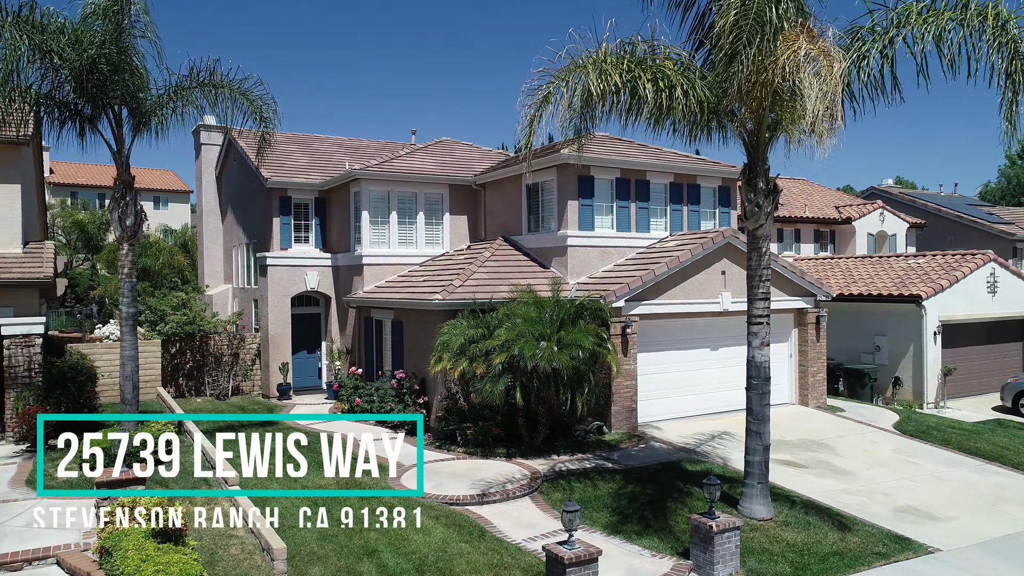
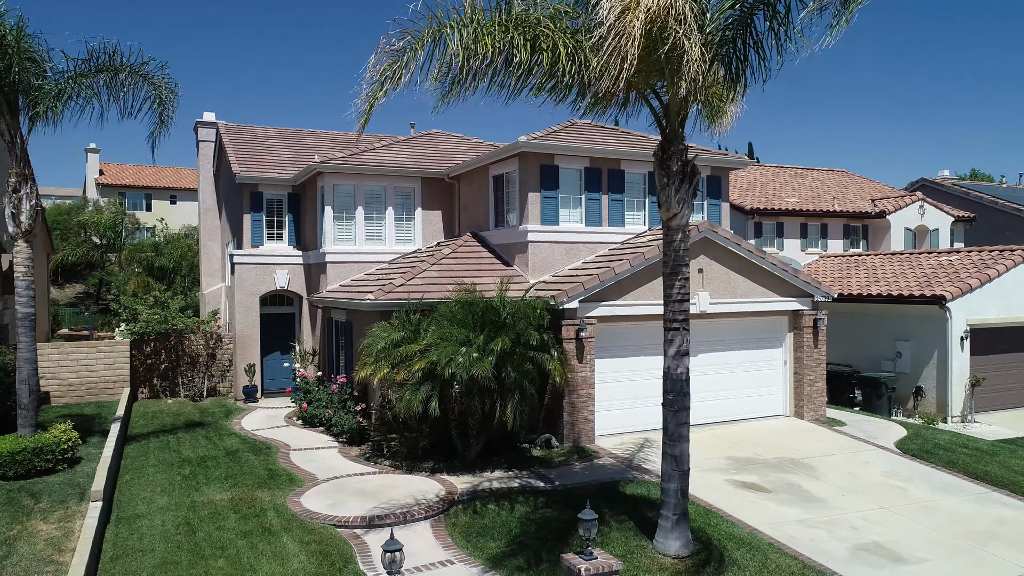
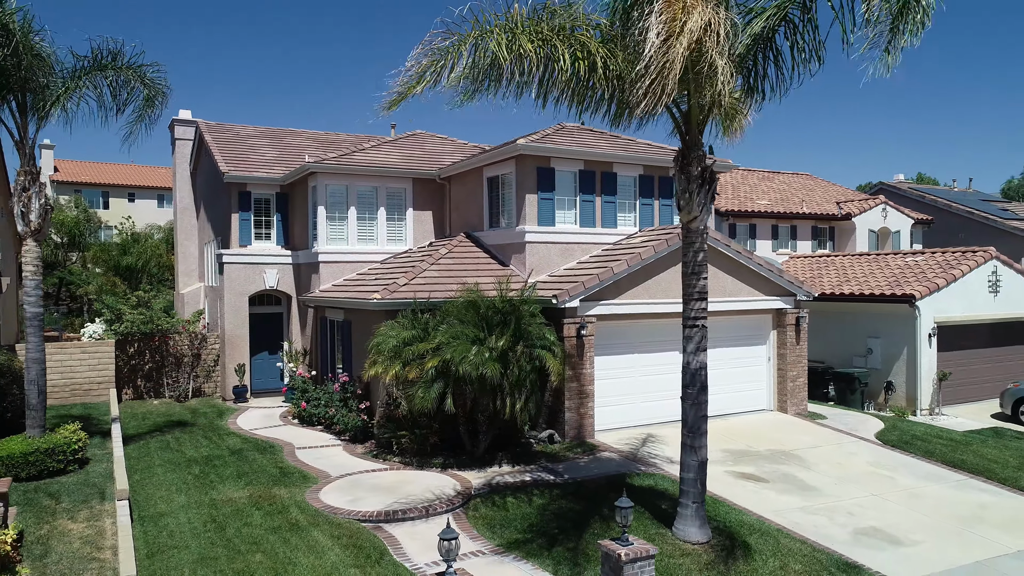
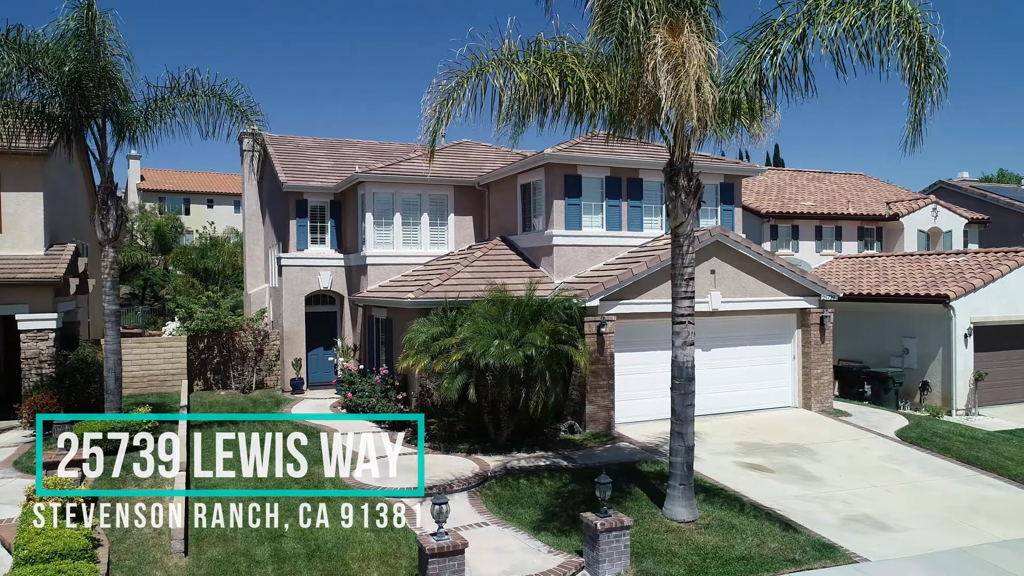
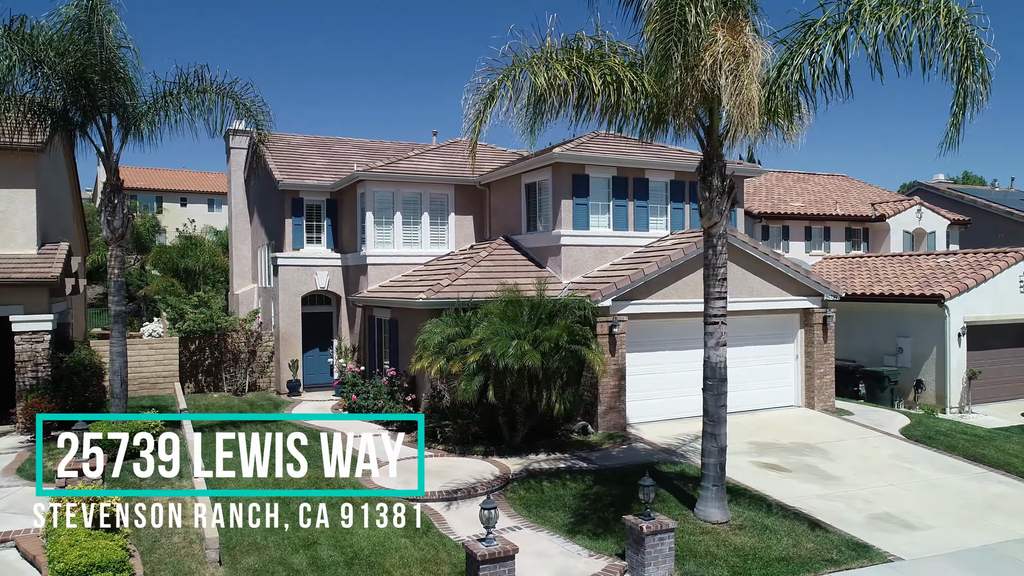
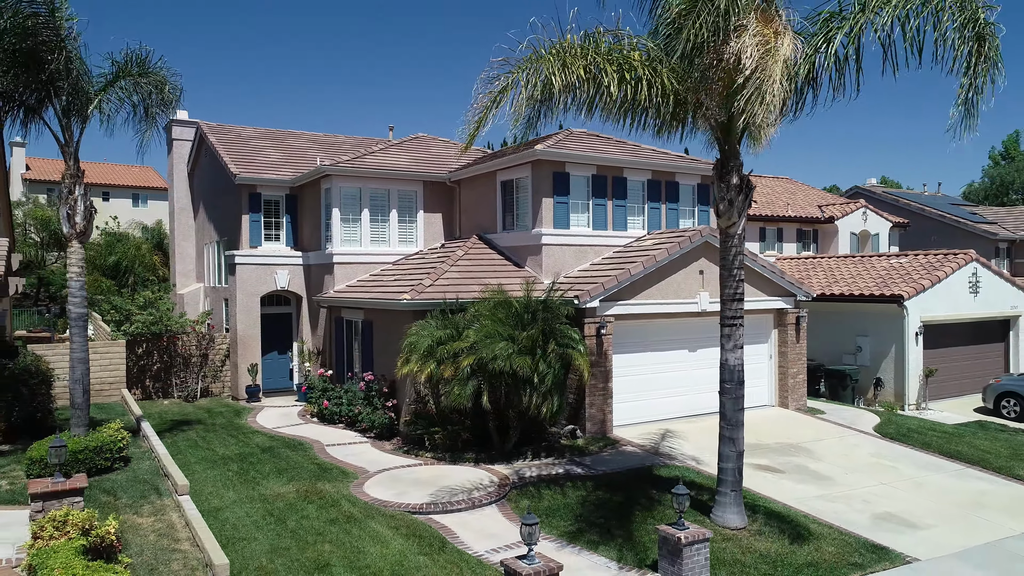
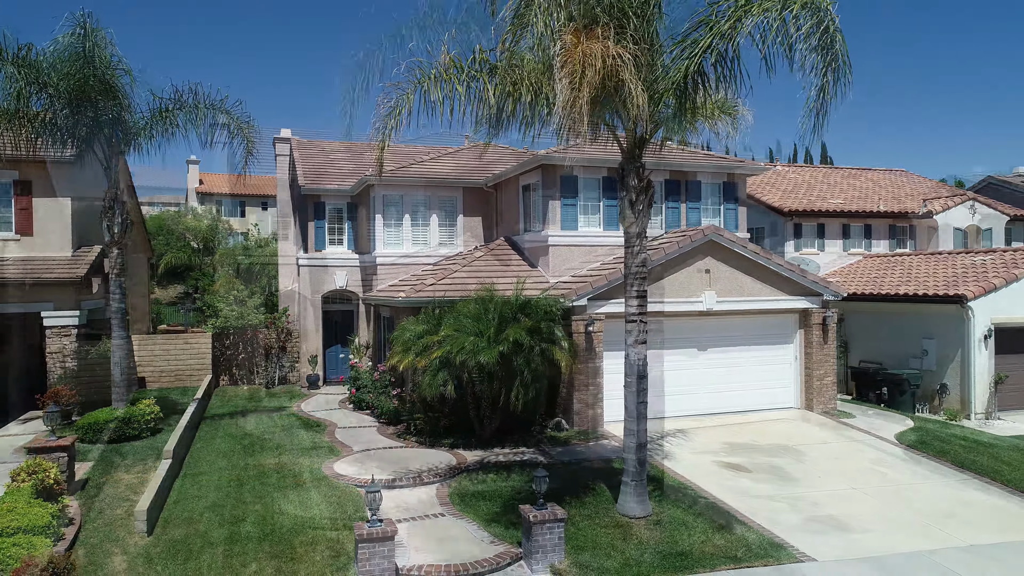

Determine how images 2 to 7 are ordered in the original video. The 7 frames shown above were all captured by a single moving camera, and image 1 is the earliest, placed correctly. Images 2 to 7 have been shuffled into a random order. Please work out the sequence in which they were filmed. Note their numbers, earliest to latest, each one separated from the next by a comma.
5, 4, 7, 2, 3, 6
